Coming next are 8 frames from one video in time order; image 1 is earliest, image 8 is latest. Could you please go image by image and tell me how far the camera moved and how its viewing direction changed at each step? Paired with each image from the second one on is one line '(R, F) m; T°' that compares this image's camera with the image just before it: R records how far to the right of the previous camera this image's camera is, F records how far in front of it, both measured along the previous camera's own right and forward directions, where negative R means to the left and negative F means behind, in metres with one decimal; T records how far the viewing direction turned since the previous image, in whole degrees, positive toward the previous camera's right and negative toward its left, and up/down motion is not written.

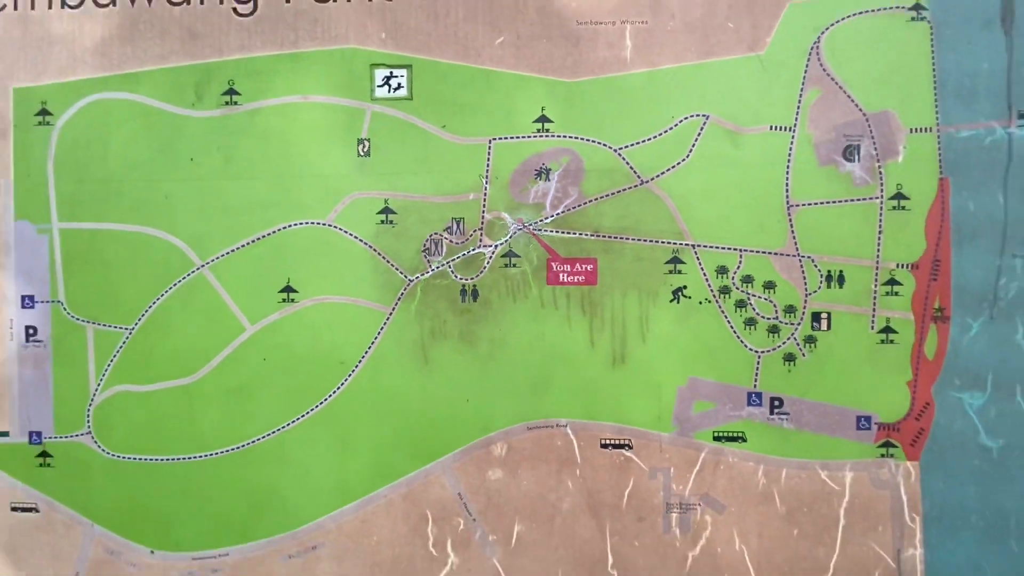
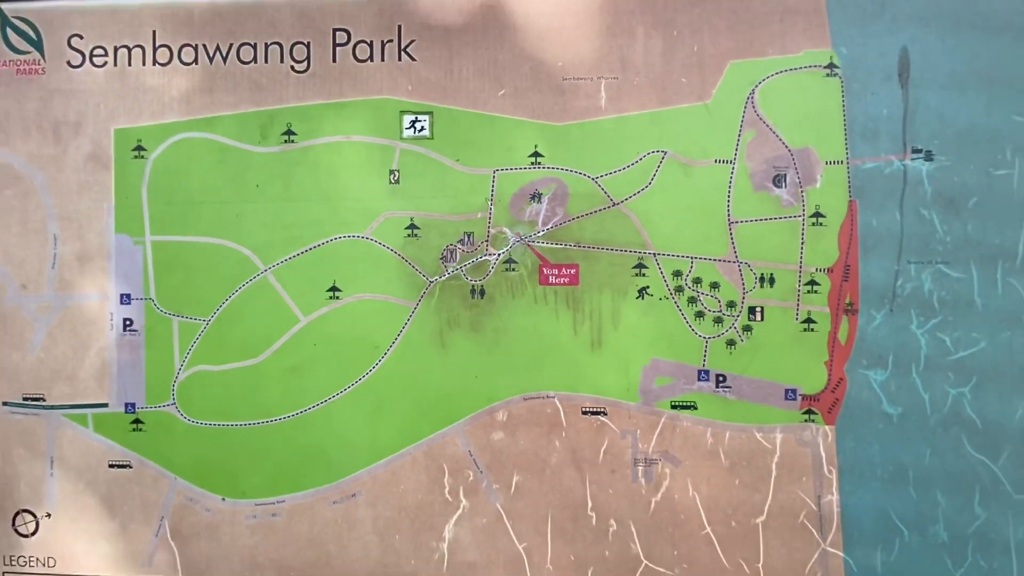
(0.0, -0.2) m; 0°
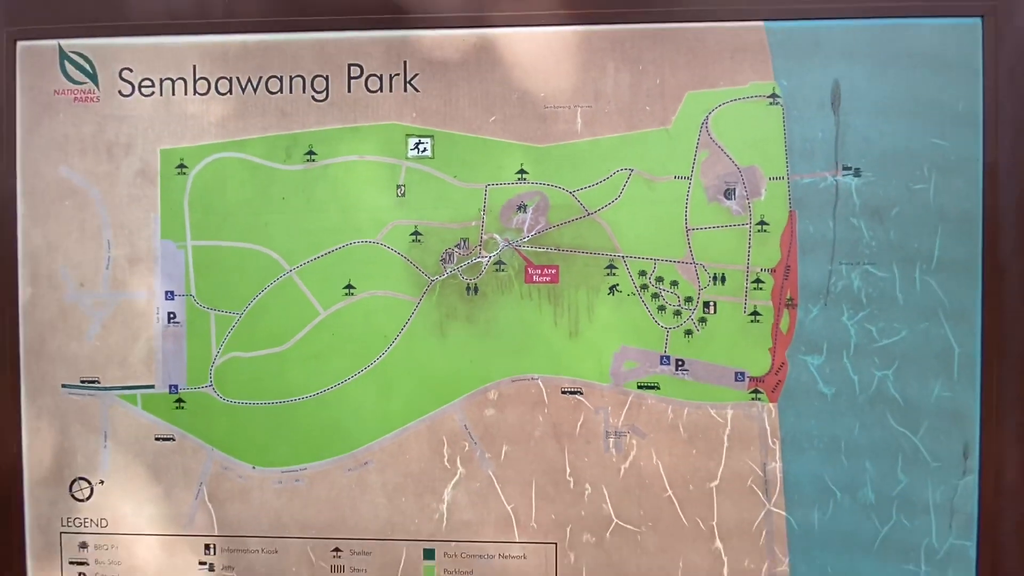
(0.0, -0.2) m; 0°
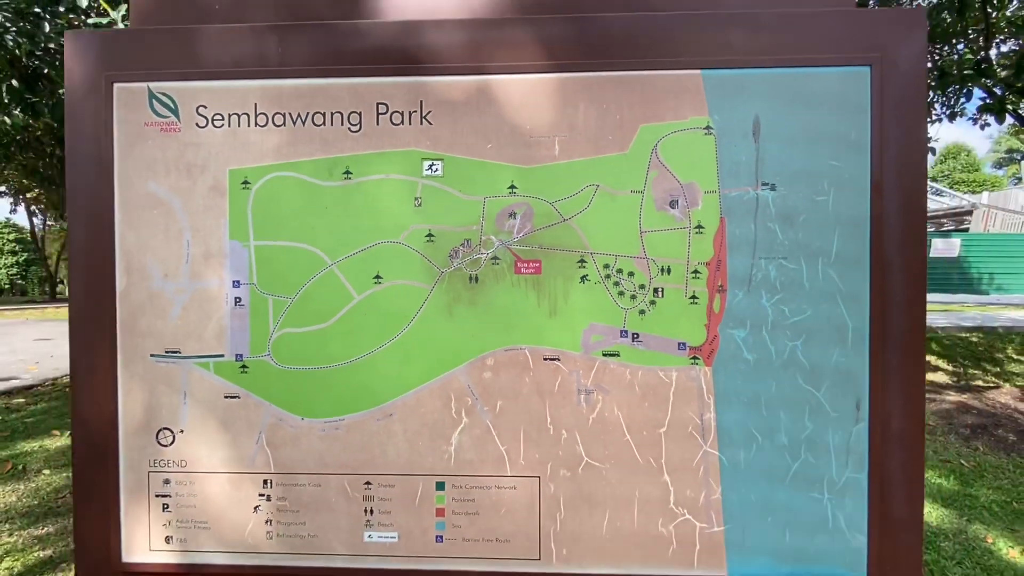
(0.0, -0.3) m; 0°
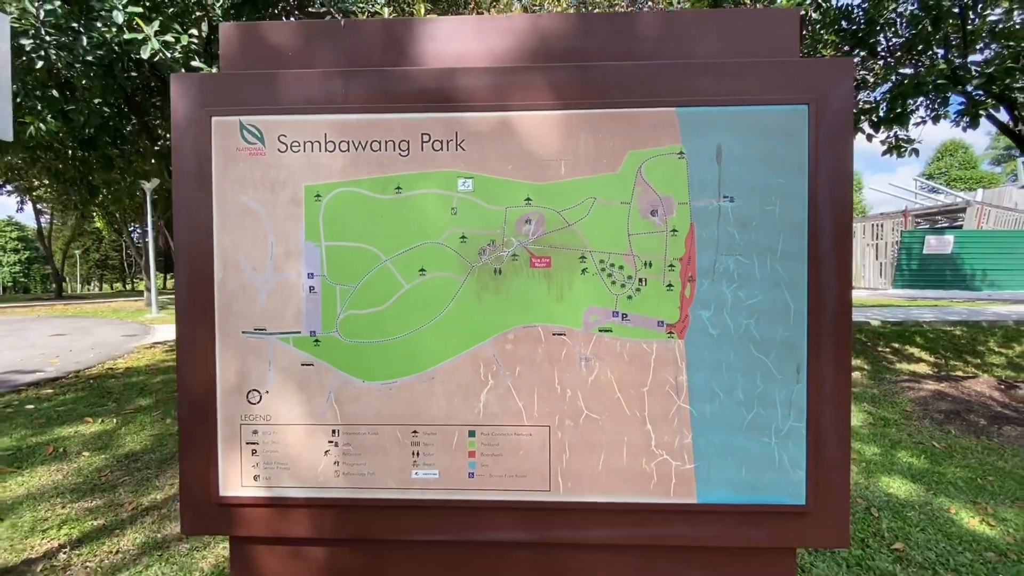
(-0.1, -0.4) m; 0°
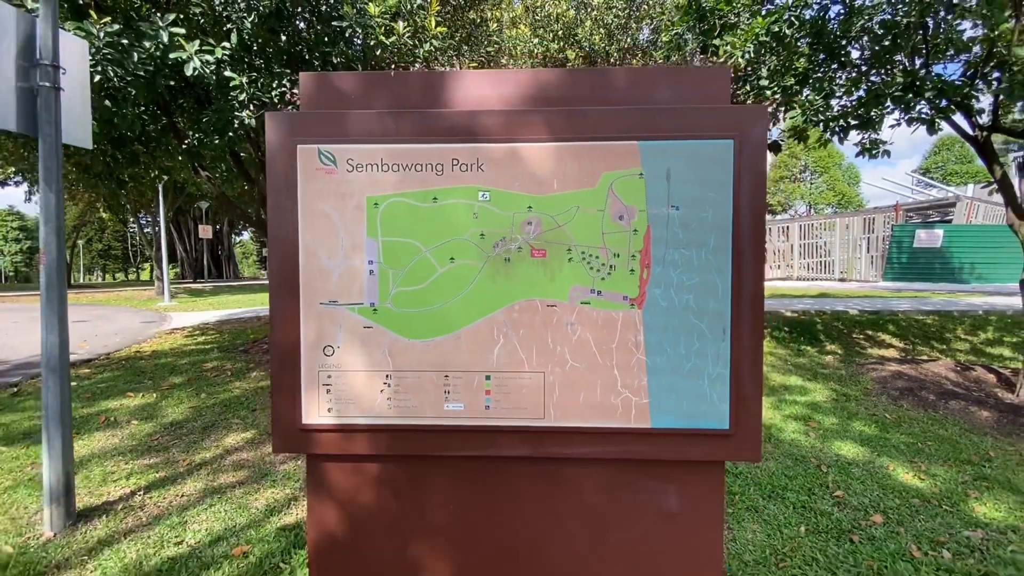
(0.0, -0.7) m; 0°
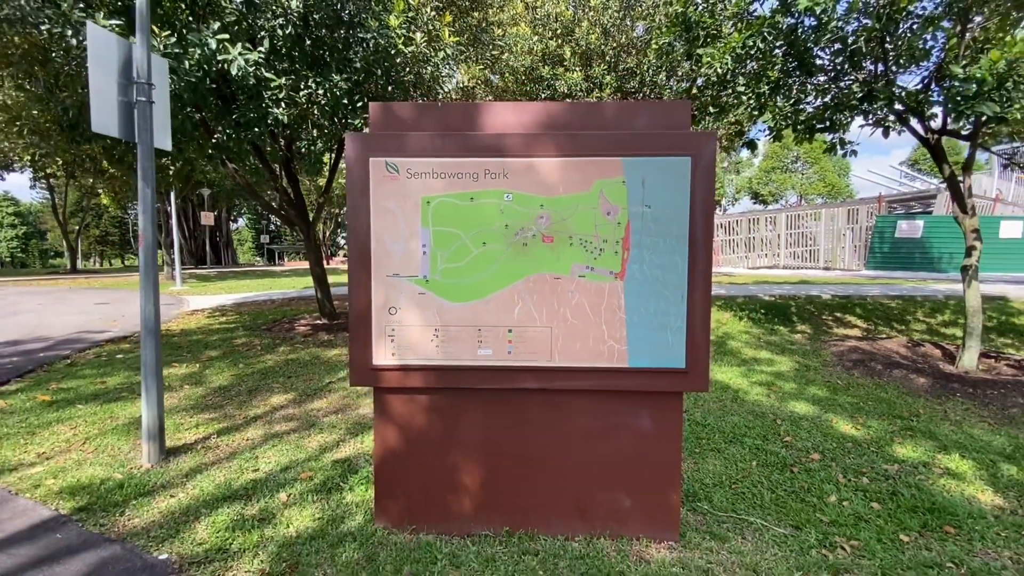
(-0.1, -0.9) m; +1°
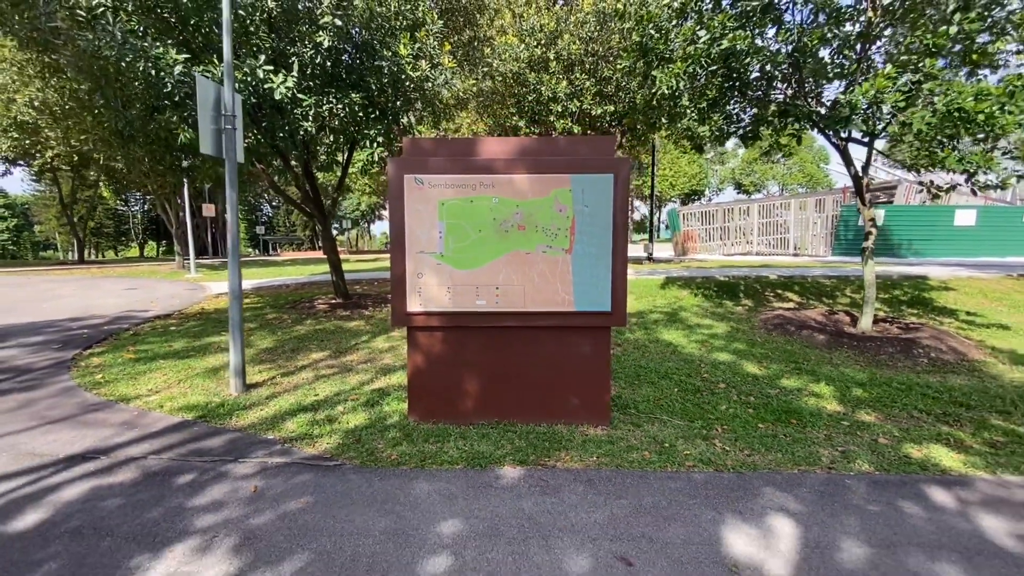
(+0.1, -1.8) m; +1°
